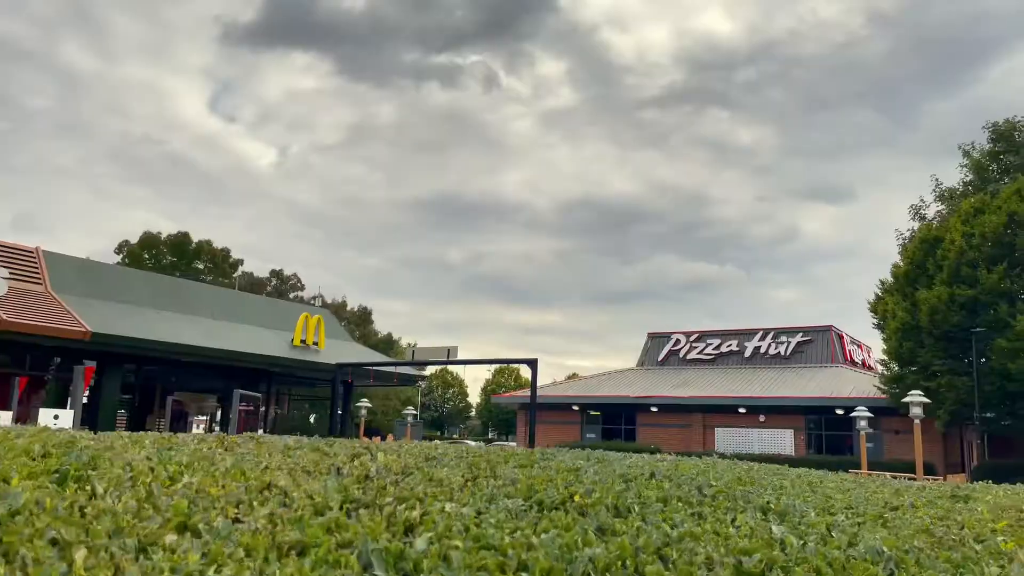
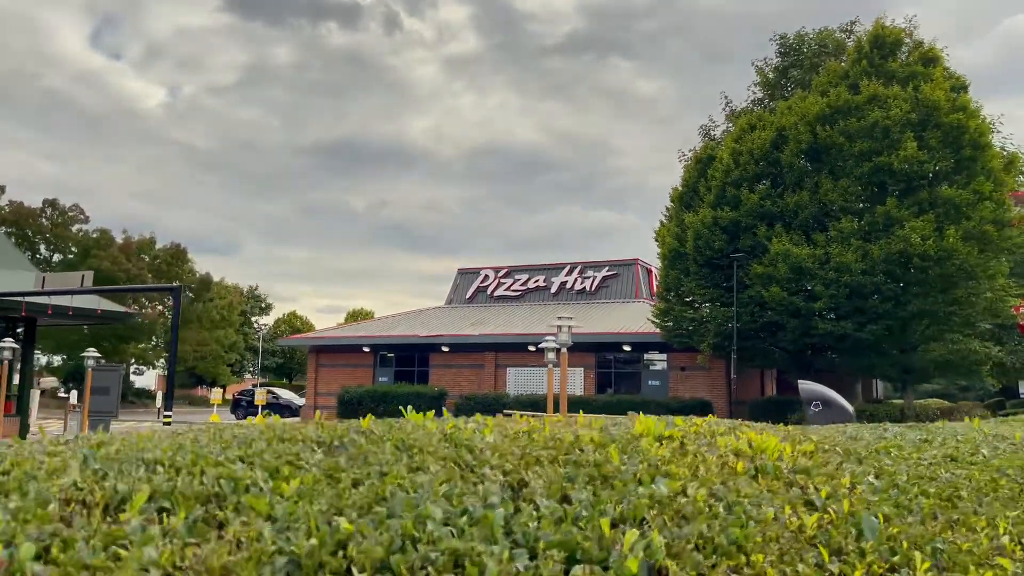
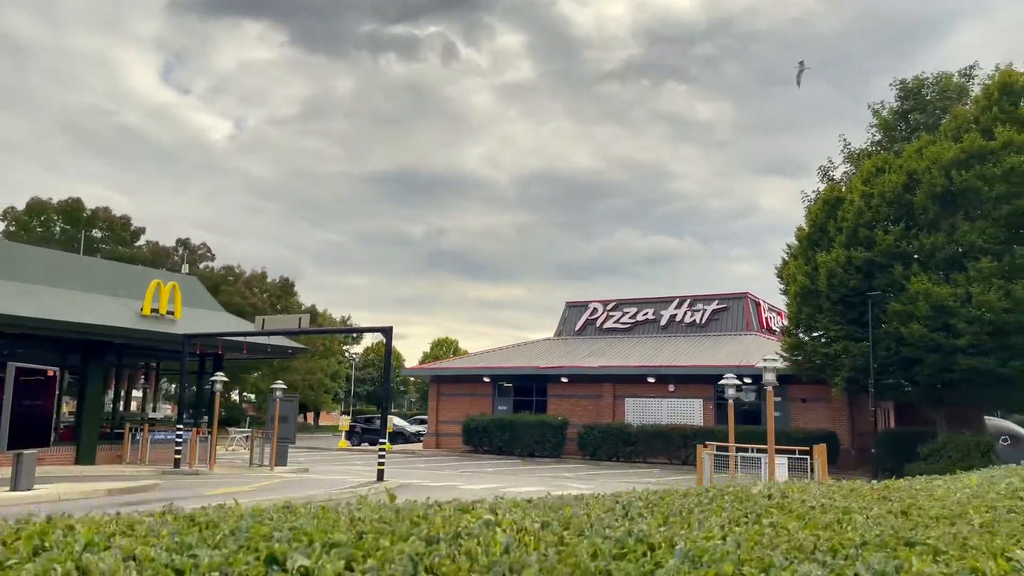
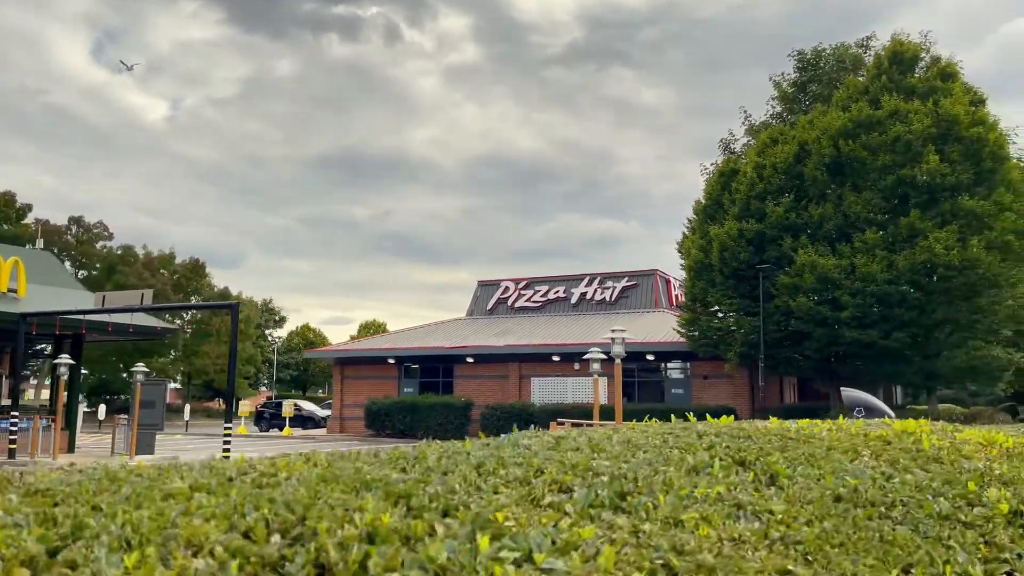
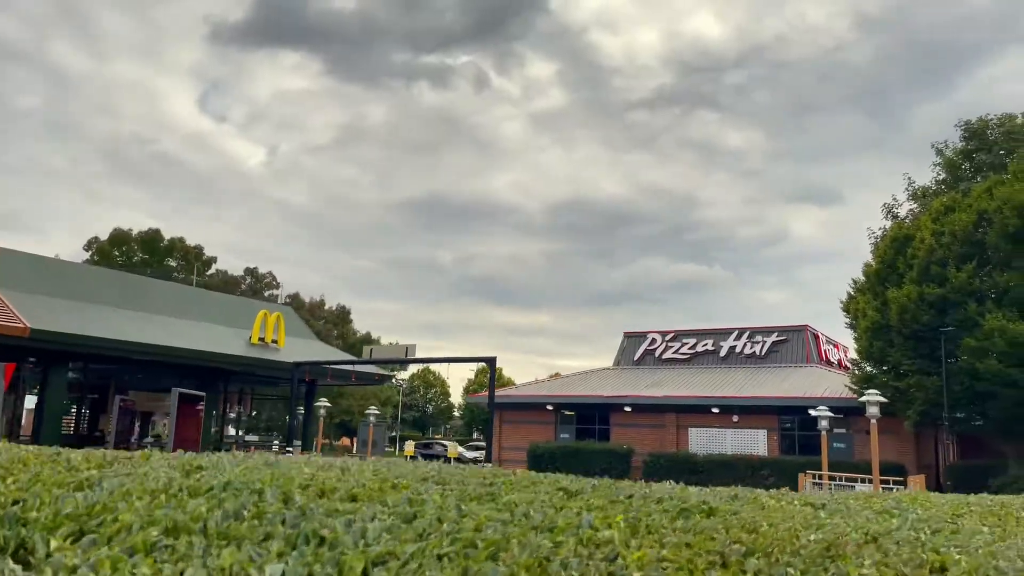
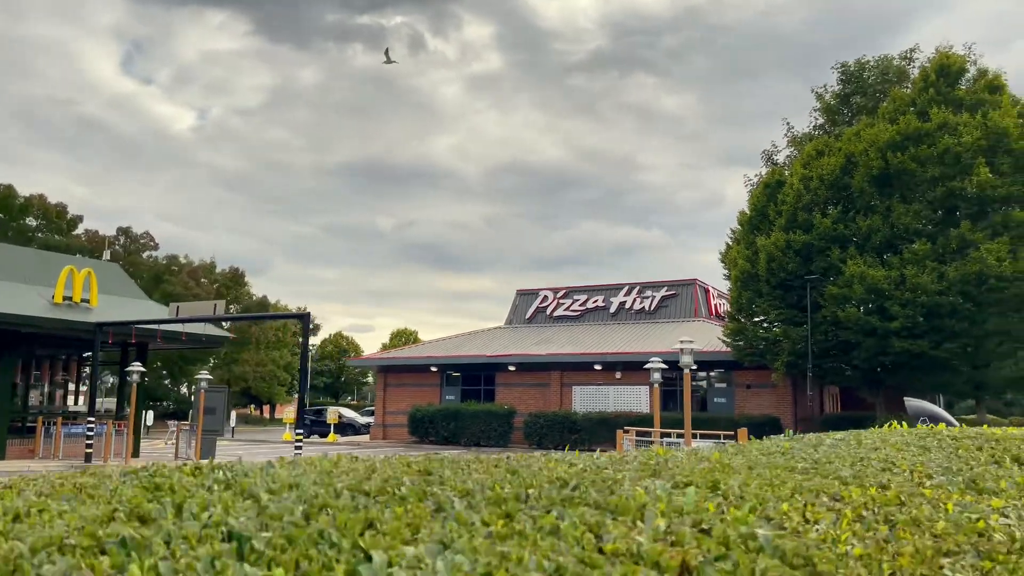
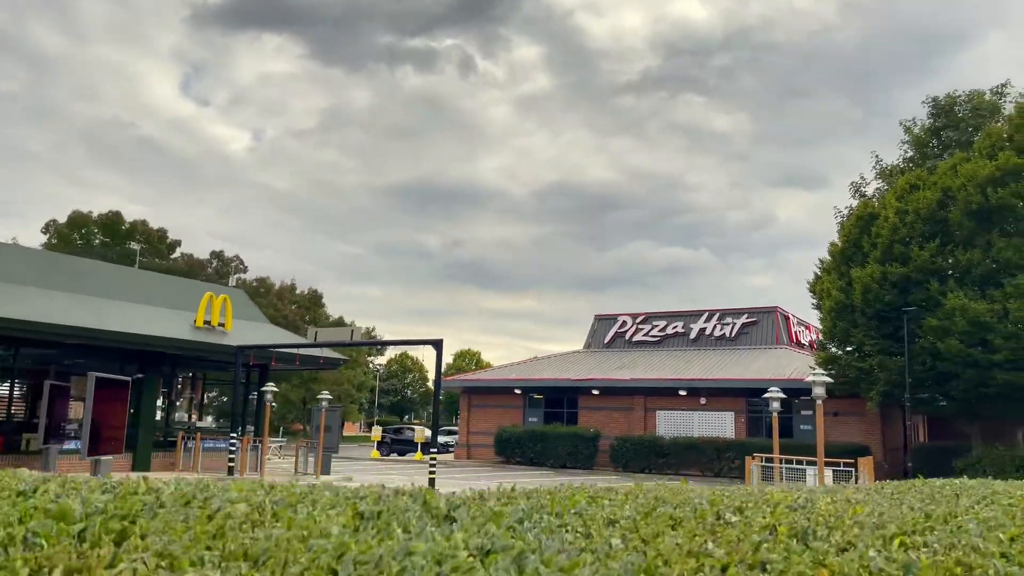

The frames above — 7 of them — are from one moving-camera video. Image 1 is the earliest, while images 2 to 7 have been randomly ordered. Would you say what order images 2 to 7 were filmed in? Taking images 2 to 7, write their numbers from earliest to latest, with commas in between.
5, 7, 3, 6, 4, 2
